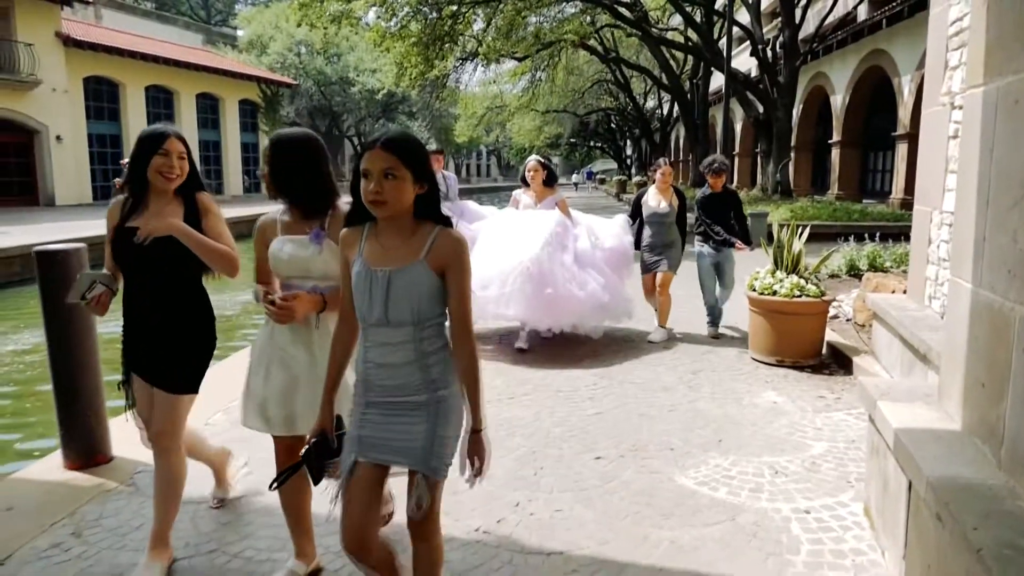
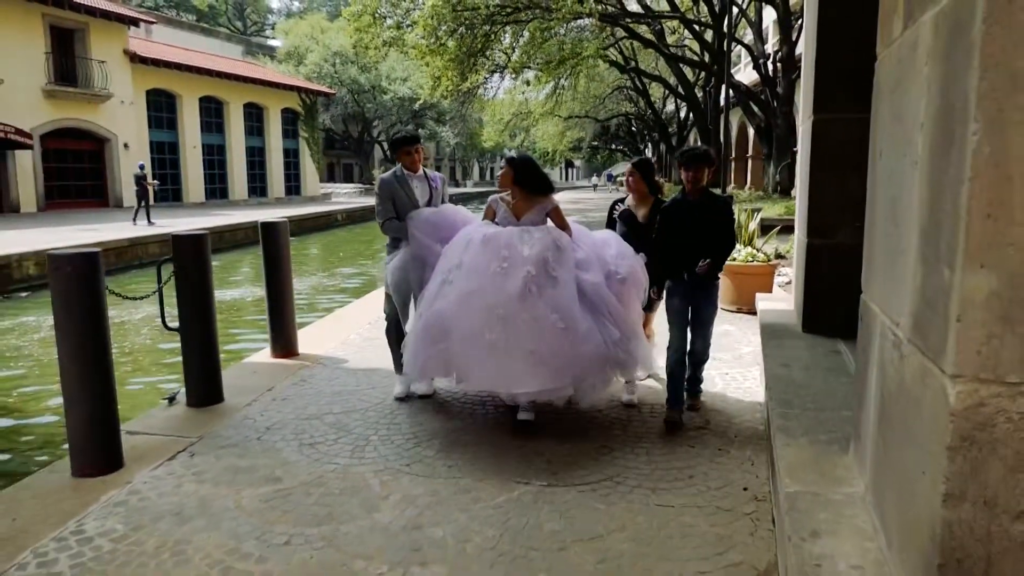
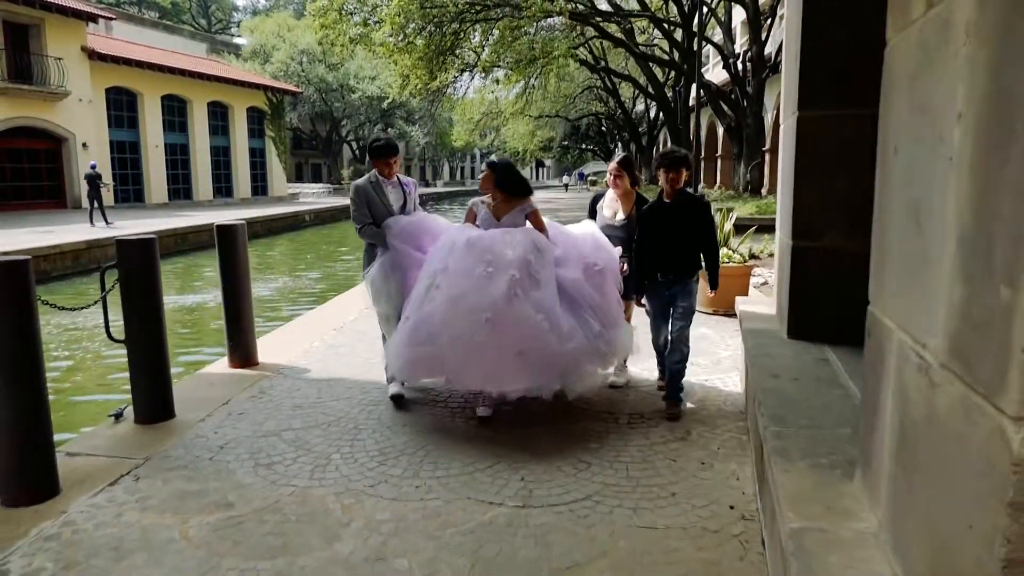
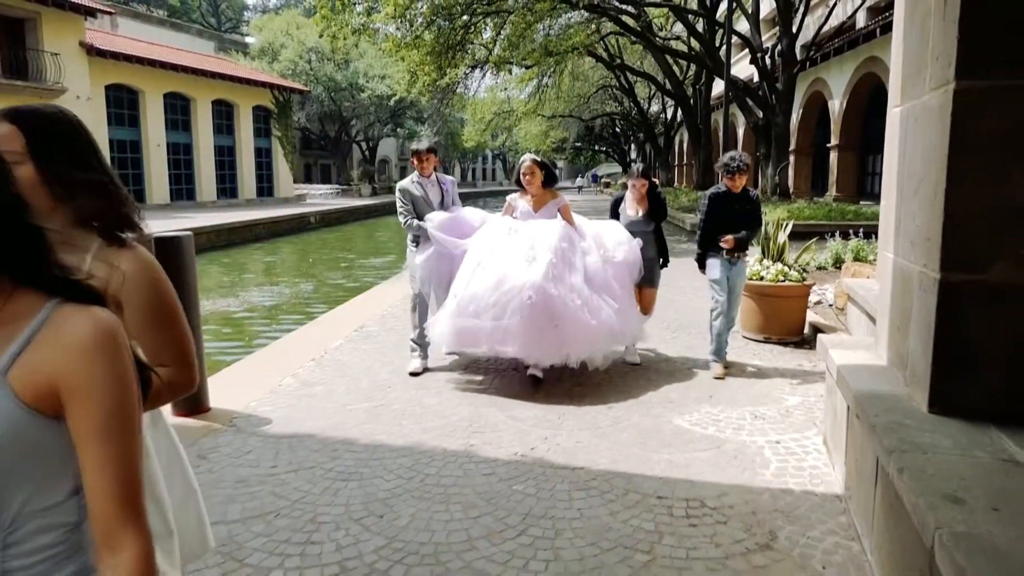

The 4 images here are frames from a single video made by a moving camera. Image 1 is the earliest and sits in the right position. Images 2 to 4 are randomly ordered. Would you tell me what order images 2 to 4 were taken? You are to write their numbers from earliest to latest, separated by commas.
4, 3, 2
